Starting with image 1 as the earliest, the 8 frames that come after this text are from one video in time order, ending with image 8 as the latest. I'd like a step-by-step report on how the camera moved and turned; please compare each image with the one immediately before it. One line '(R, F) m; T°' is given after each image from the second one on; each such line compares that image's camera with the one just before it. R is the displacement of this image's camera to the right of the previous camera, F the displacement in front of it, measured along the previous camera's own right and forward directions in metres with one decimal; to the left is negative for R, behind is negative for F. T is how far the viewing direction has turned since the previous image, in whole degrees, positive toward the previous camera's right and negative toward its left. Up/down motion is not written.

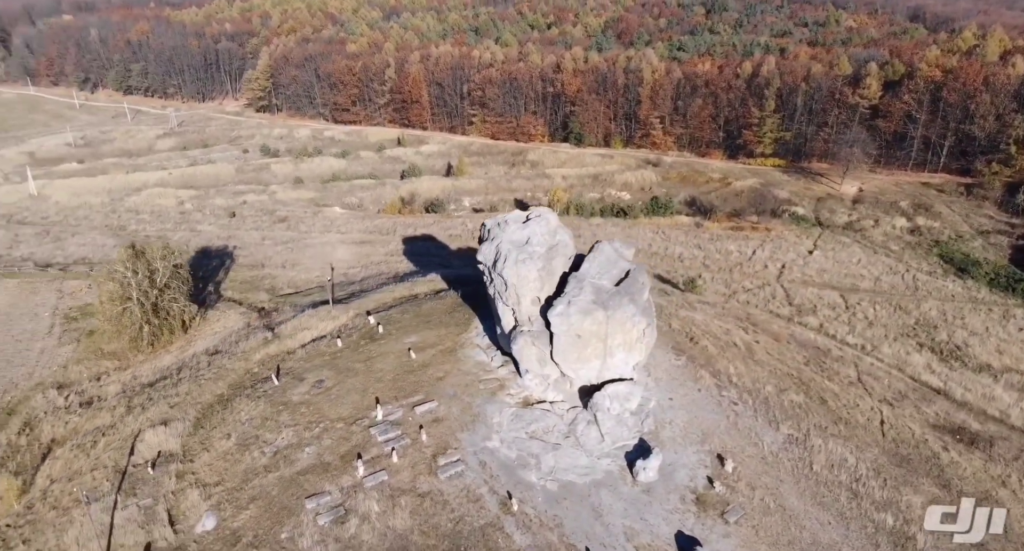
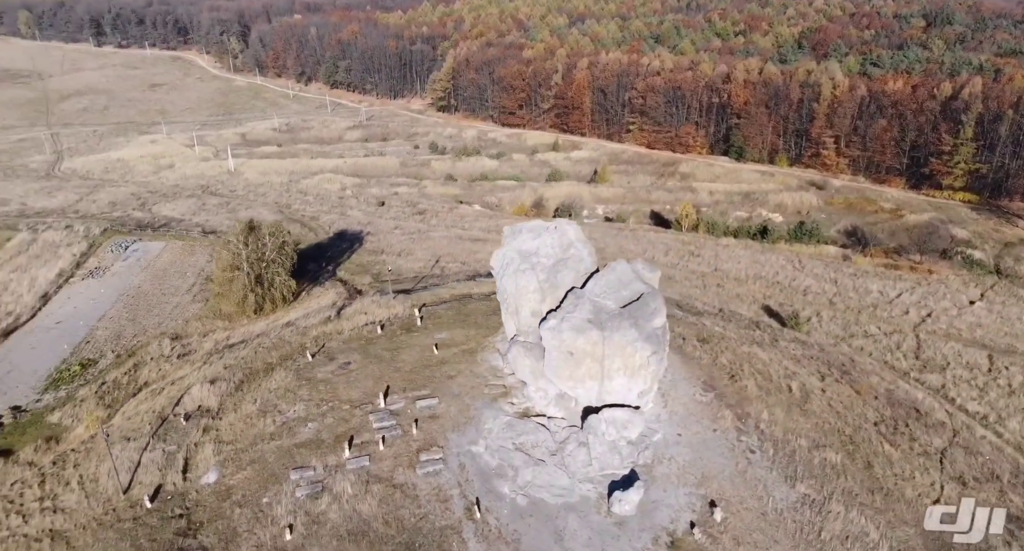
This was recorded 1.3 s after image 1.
(+3.6, +0.7) m; -11°
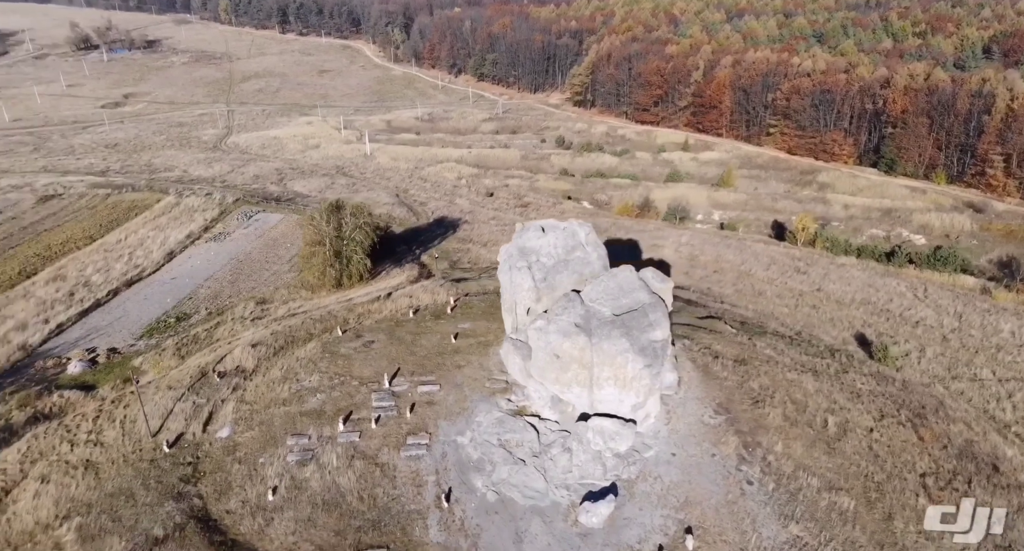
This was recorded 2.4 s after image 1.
(+3.0, +0.4) m; -9°
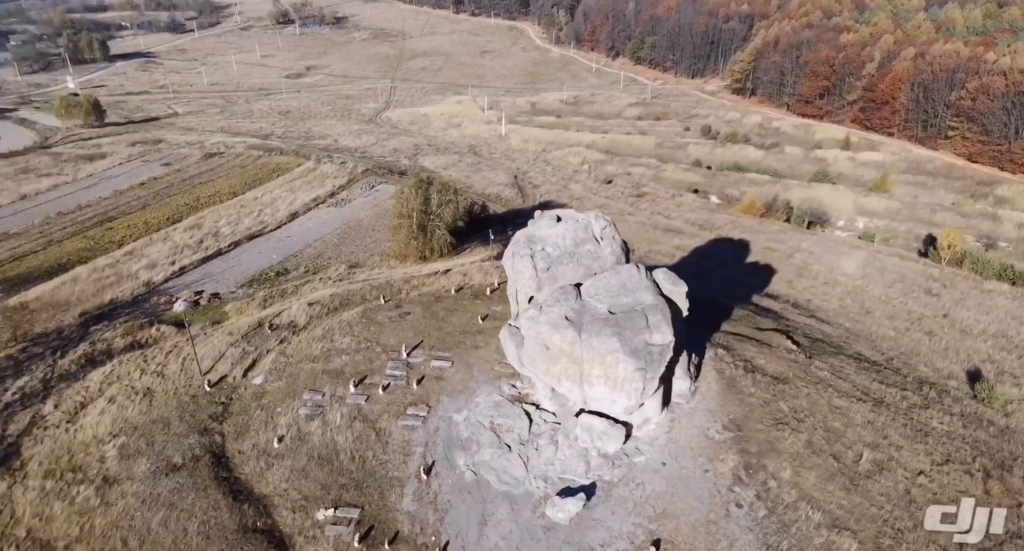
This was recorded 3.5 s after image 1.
(+3.1, +0.3) m; -10°
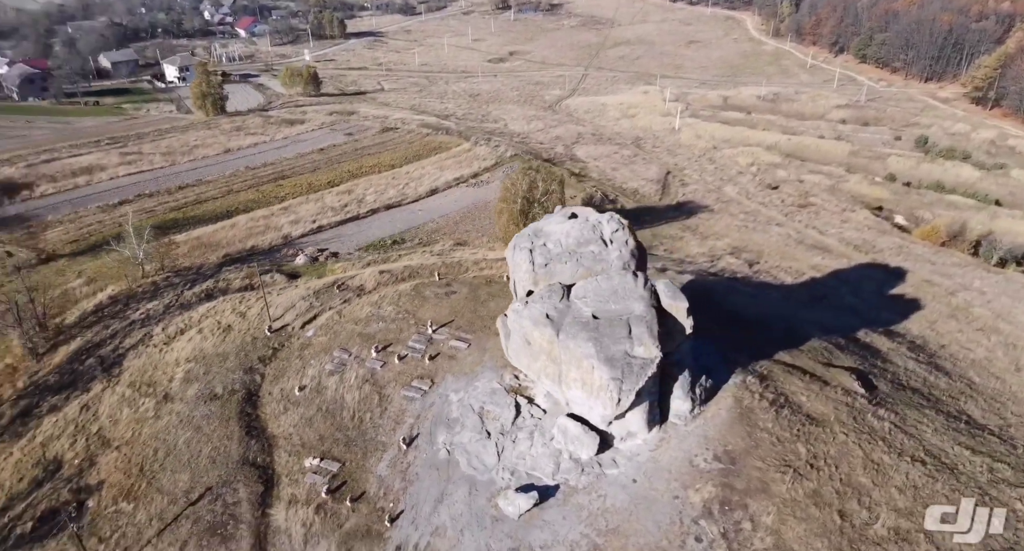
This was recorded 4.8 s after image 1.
(+4.1, +0.4) m; -13°
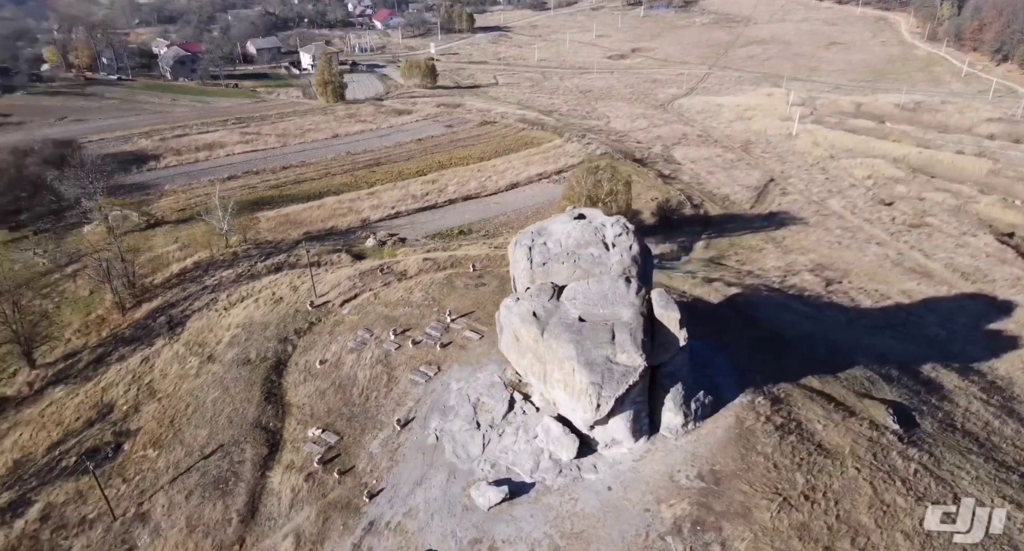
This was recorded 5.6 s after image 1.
(+2.6, 0.0) m; -8°
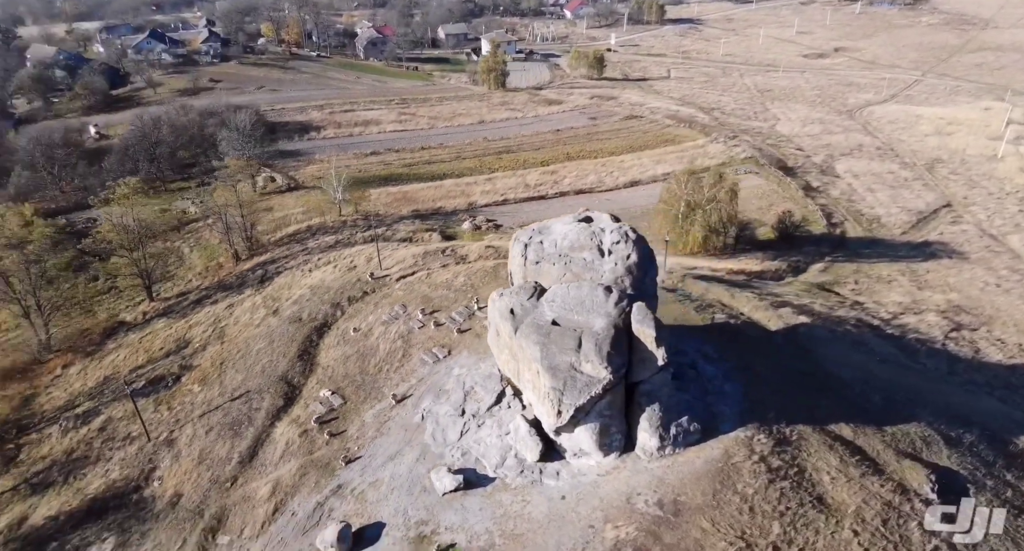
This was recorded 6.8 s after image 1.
(+3.8, +0.4) m; -12°
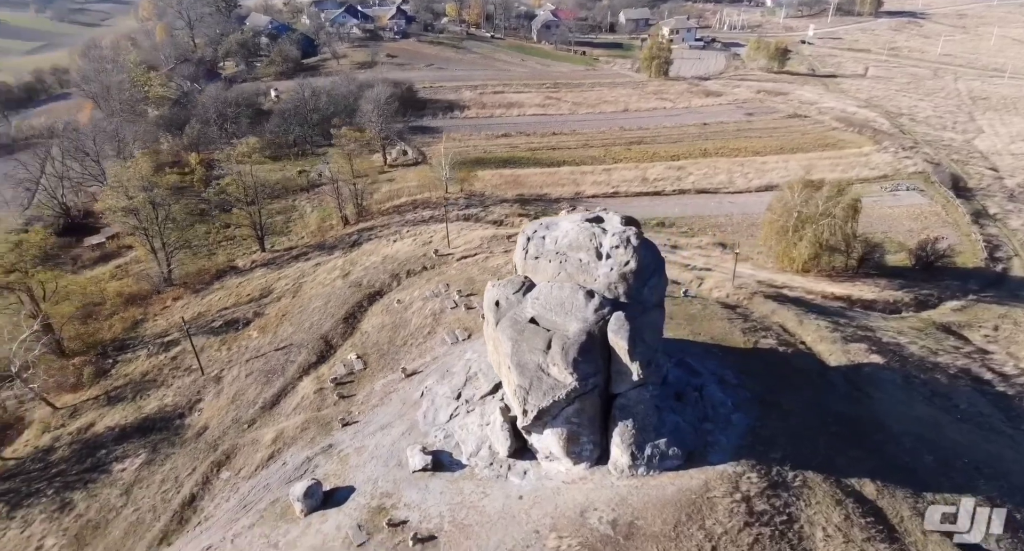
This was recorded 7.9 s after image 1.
(+3.6, +0.4) m; -12°
